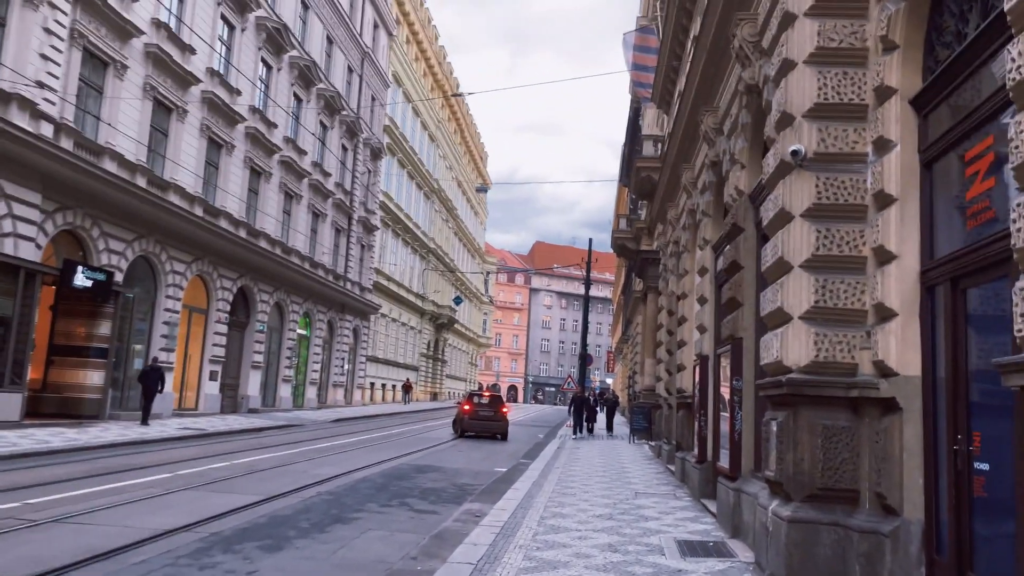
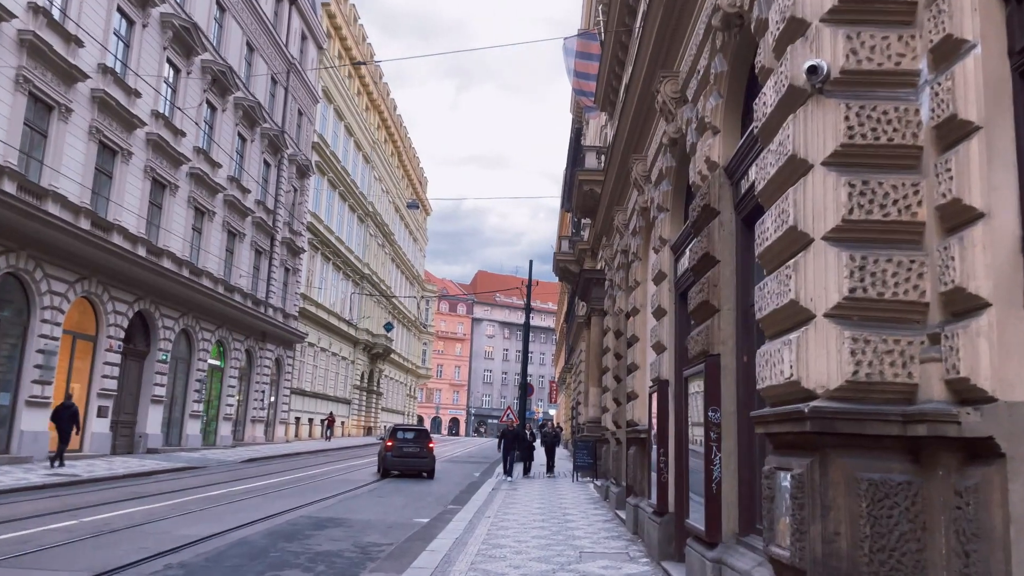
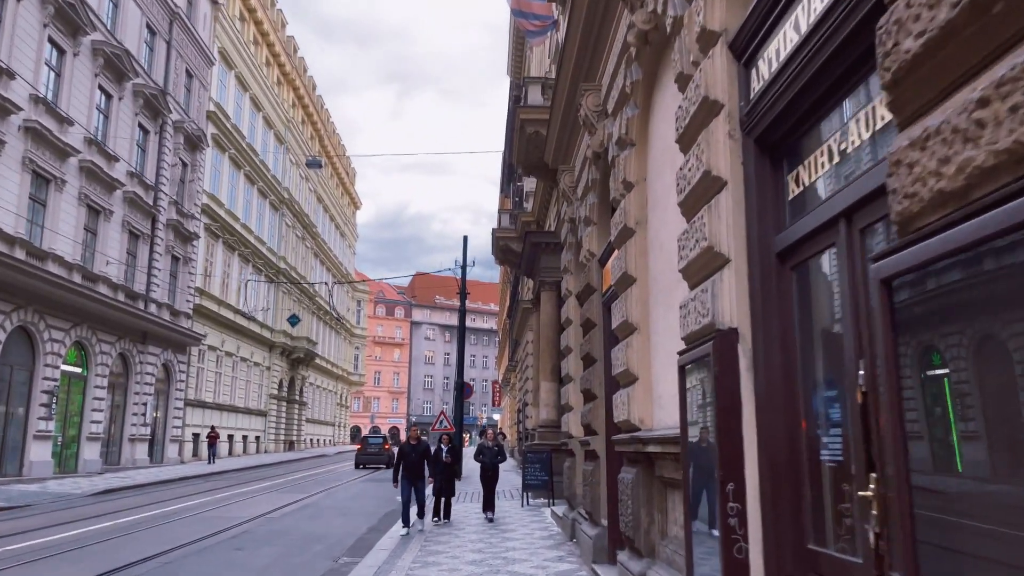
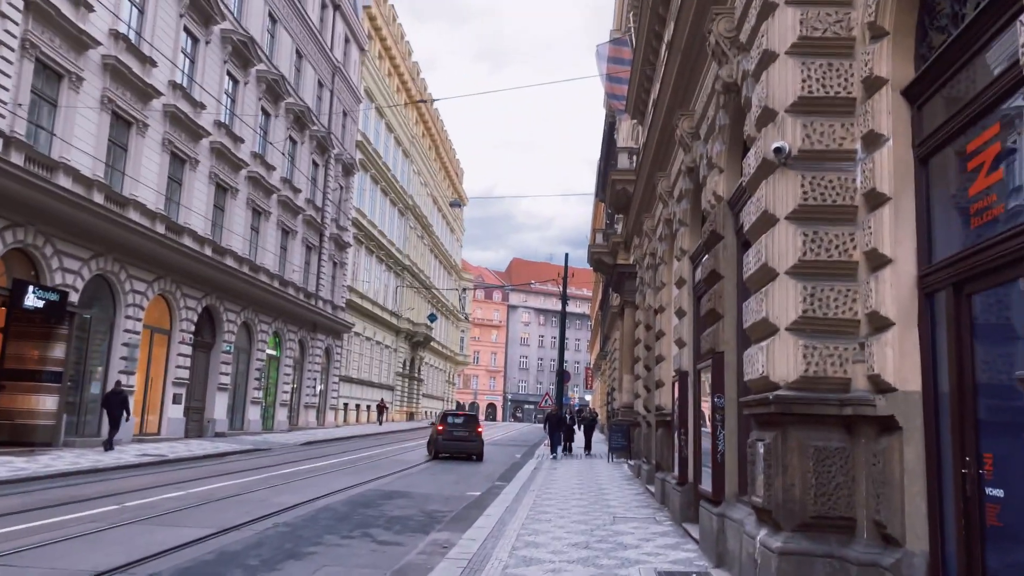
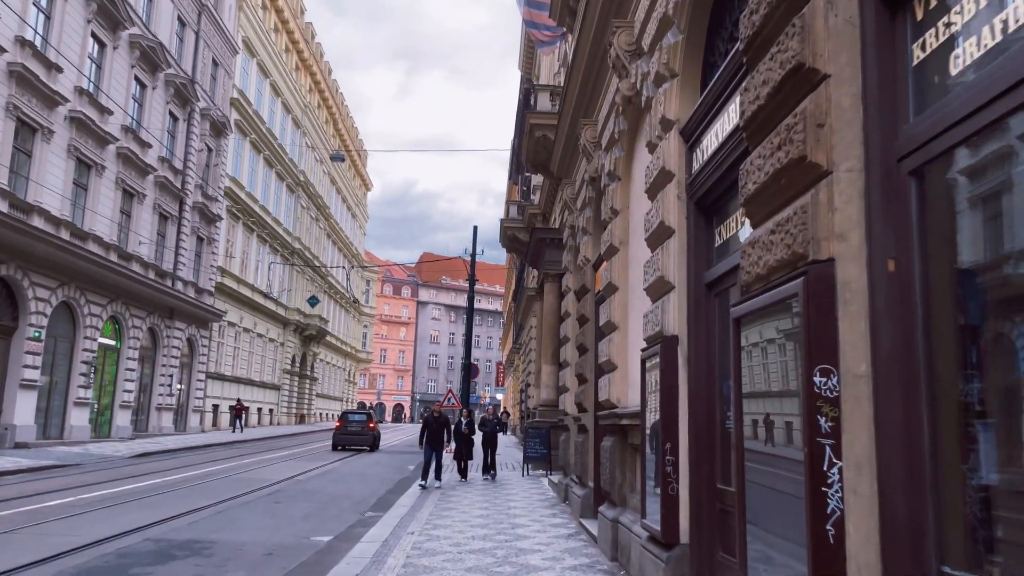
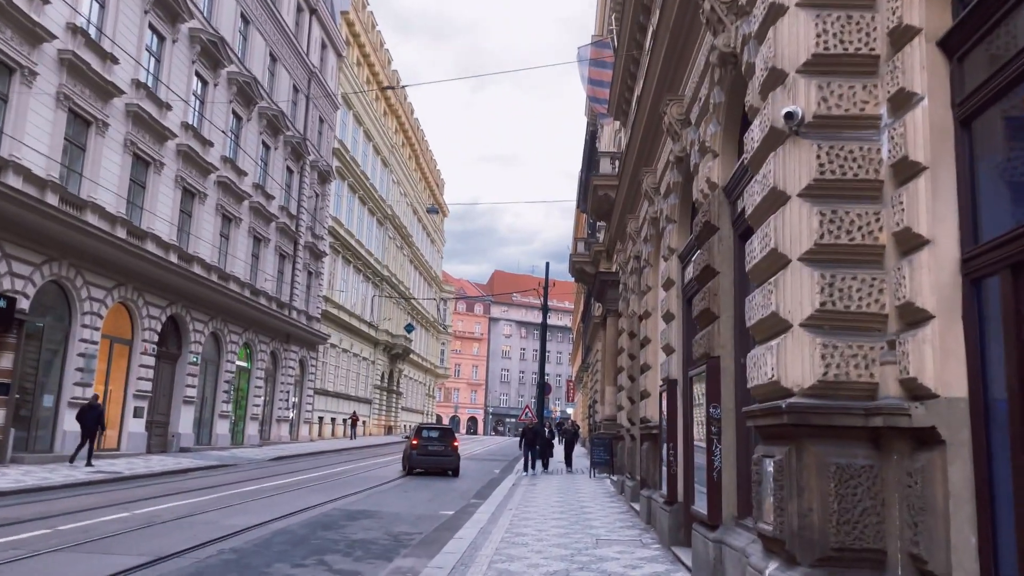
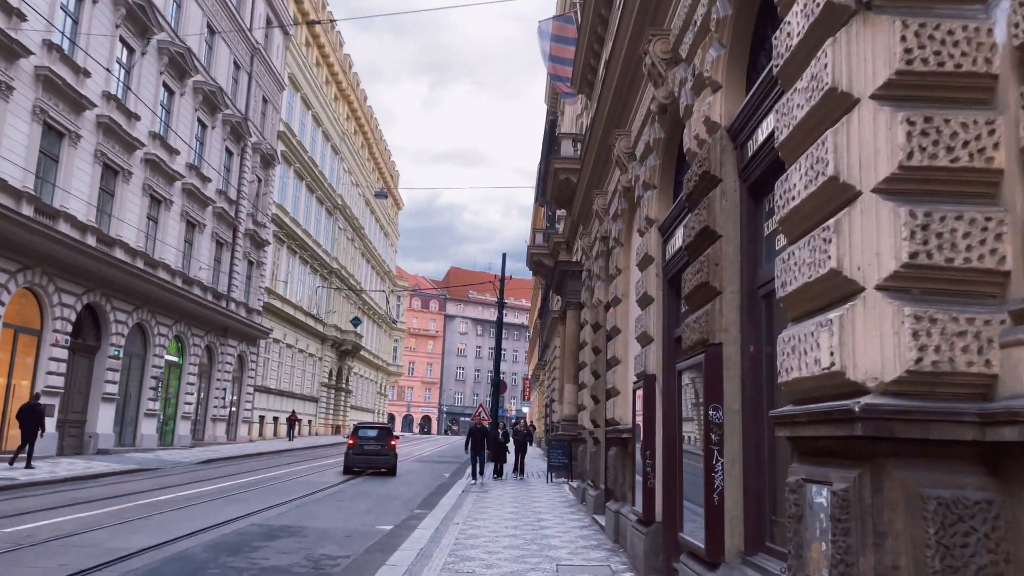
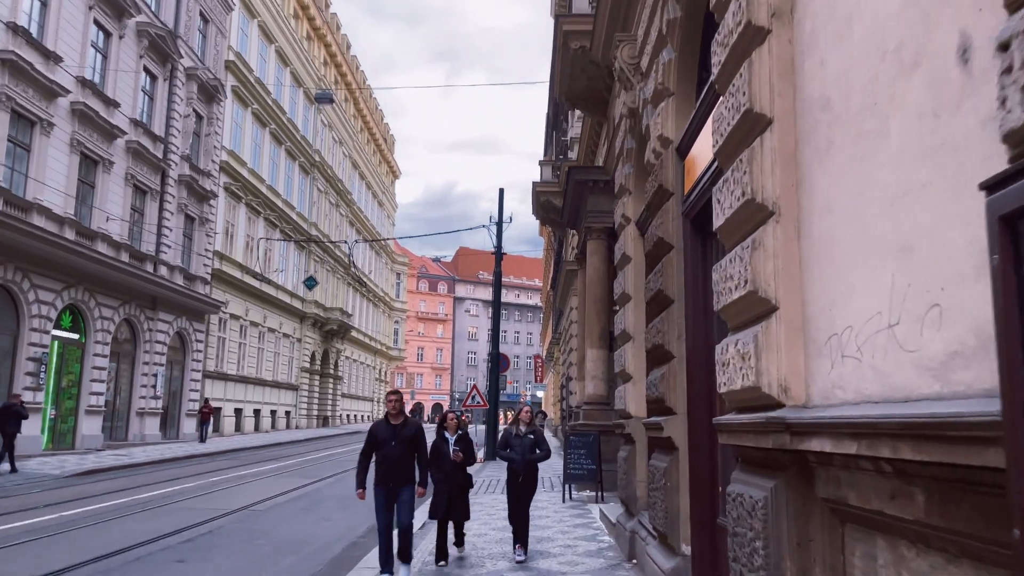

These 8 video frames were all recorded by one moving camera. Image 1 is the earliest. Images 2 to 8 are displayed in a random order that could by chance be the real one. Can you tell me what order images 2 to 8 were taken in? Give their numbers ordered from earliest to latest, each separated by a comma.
4, 6, 2, 7, 5, 3, 8
